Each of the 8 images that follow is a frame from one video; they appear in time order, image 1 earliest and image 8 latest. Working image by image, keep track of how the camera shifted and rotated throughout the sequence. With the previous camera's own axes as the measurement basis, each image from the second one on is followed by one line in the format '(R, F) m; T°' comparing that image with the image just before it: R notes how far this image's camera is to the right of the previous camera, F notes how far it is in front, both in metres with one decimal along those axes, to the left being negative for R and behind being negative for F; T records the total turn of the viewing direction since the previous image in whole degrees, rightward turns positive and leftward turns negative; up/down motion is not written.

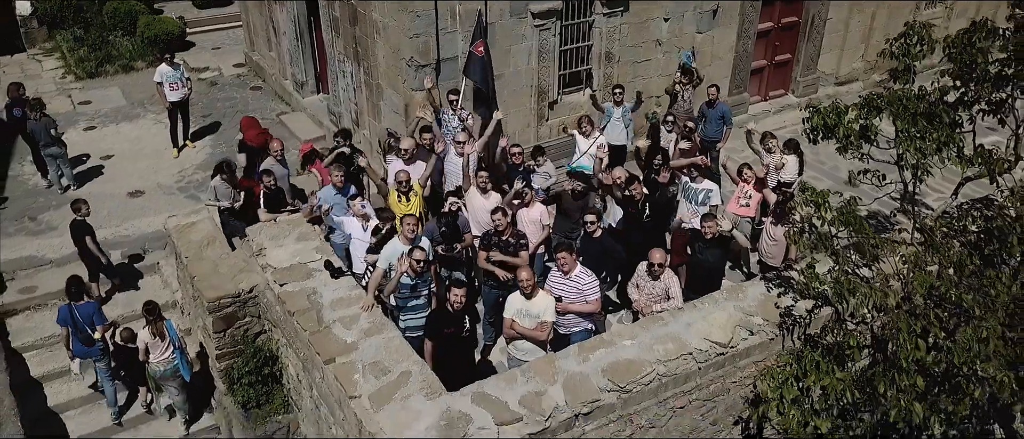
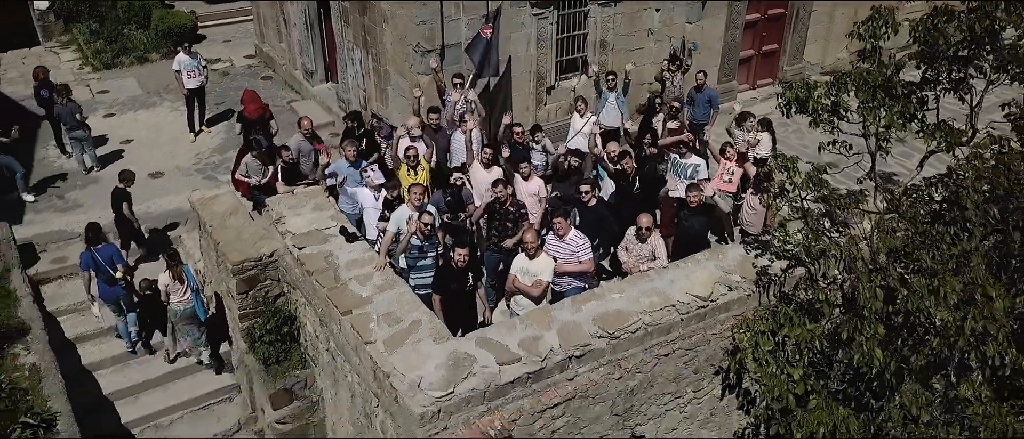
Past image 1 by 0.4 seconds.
(0.0, -0.7) m; 0°
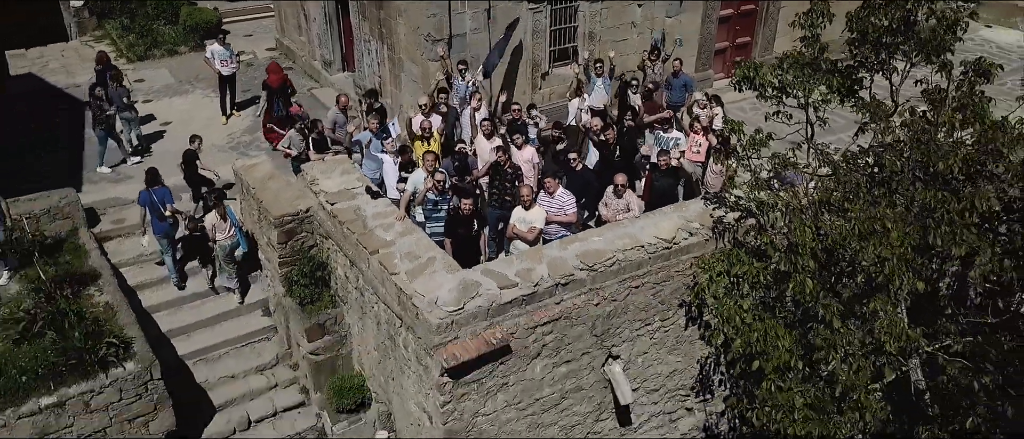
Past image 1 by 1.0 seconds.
(0.0, -1.5) m; 0°
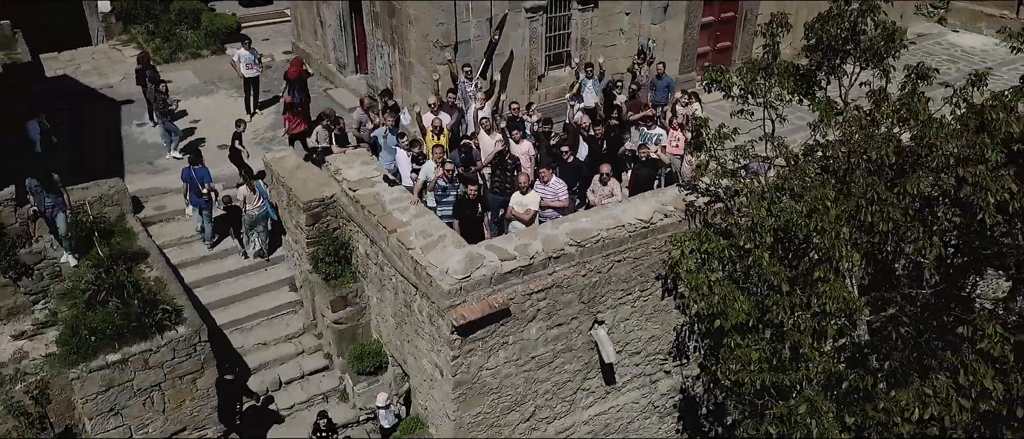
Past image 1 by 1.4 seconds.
(0.0, -1.4) m; 0°
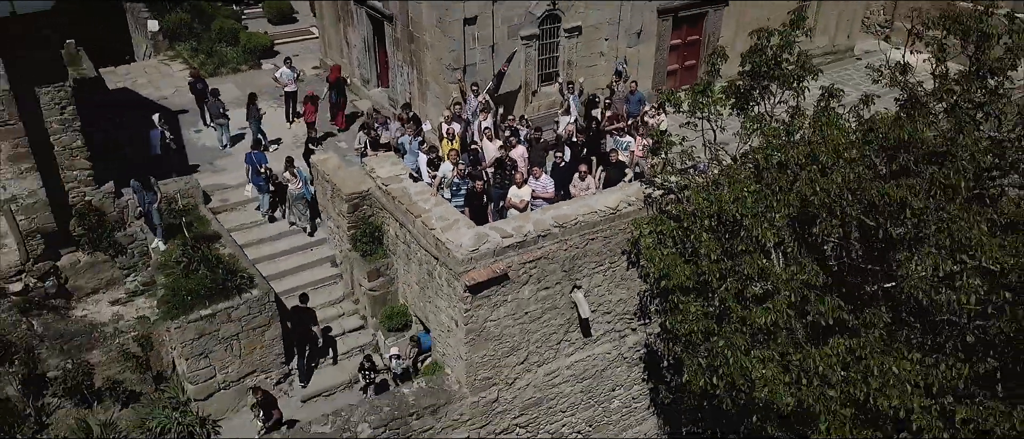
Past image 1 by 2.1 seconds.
(0.0, -3.0) m; 0°
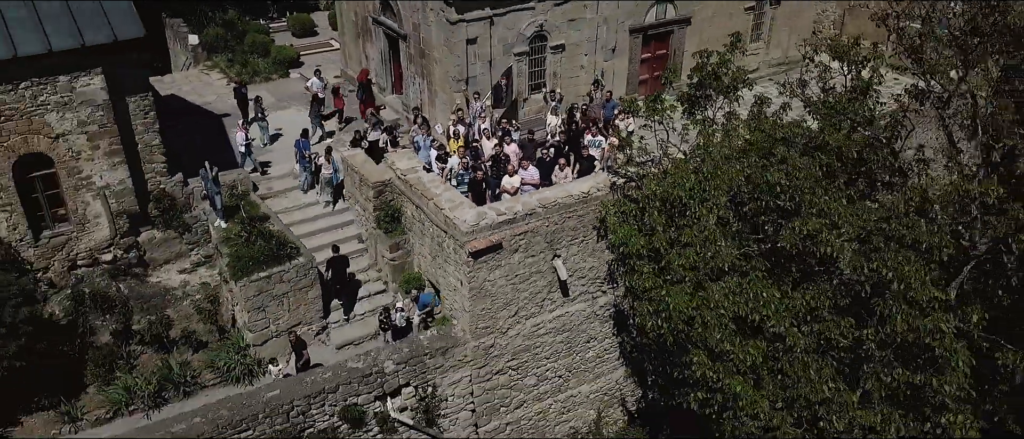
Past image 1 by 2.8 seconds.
(+0.1, -3.4) m; 0°
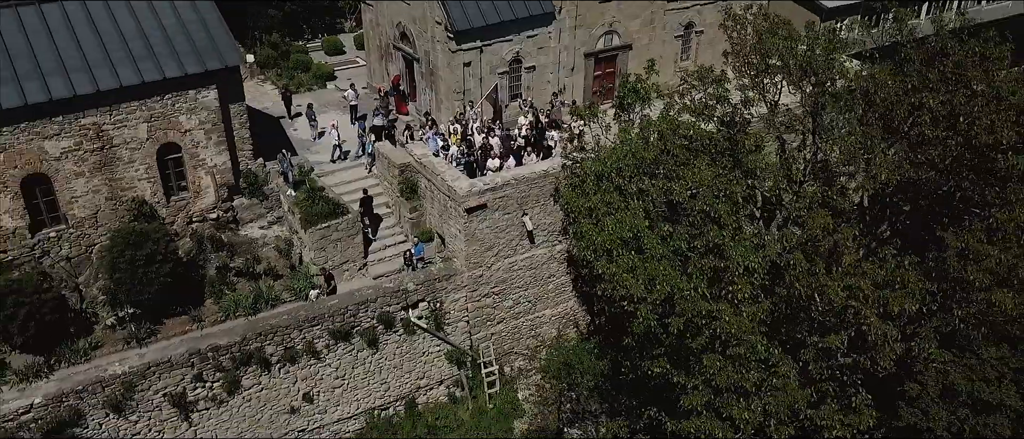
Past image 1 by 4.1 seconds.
(+0.6, -7.5) m; 0°
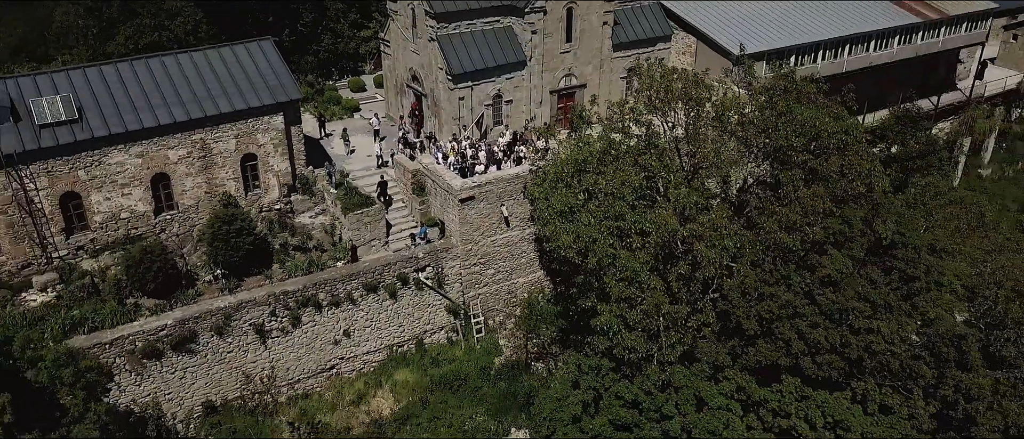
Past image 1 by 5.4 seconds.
(+0.9, -9.4) m; 0°
